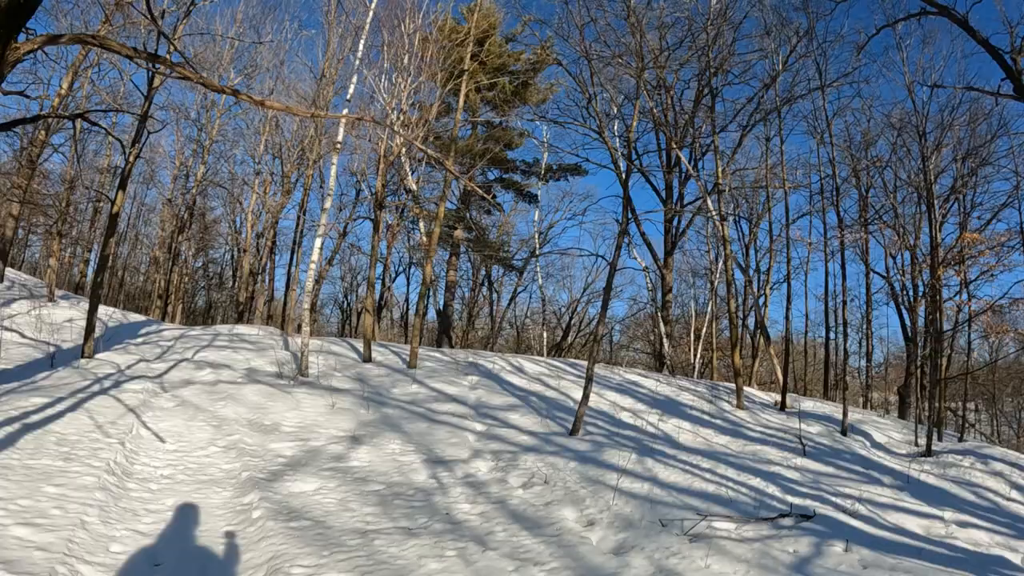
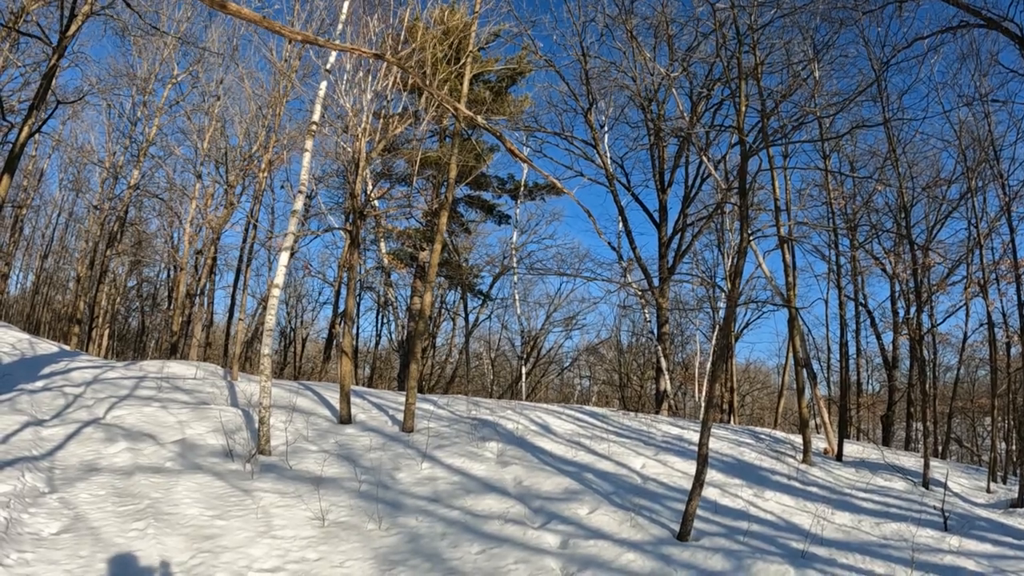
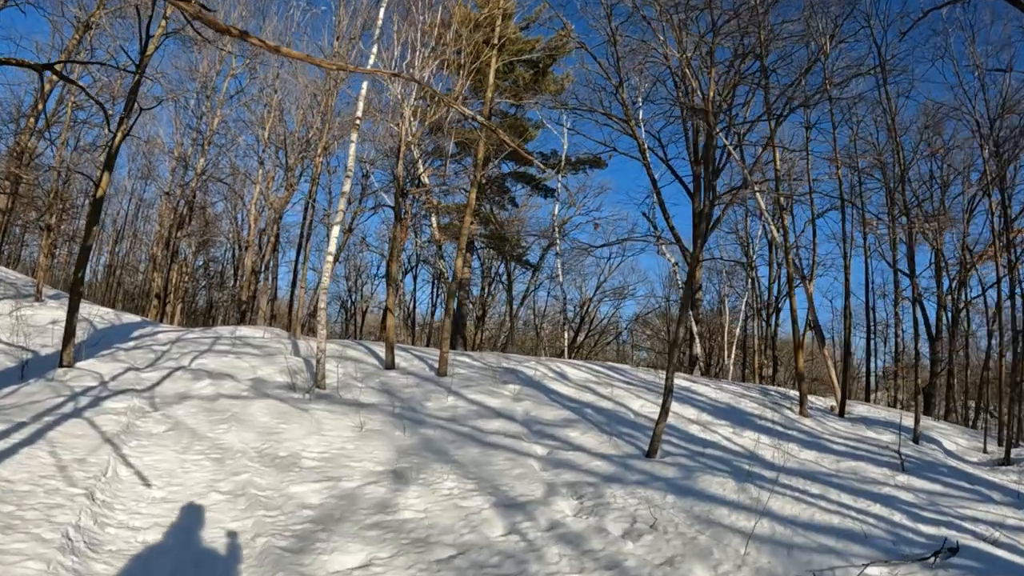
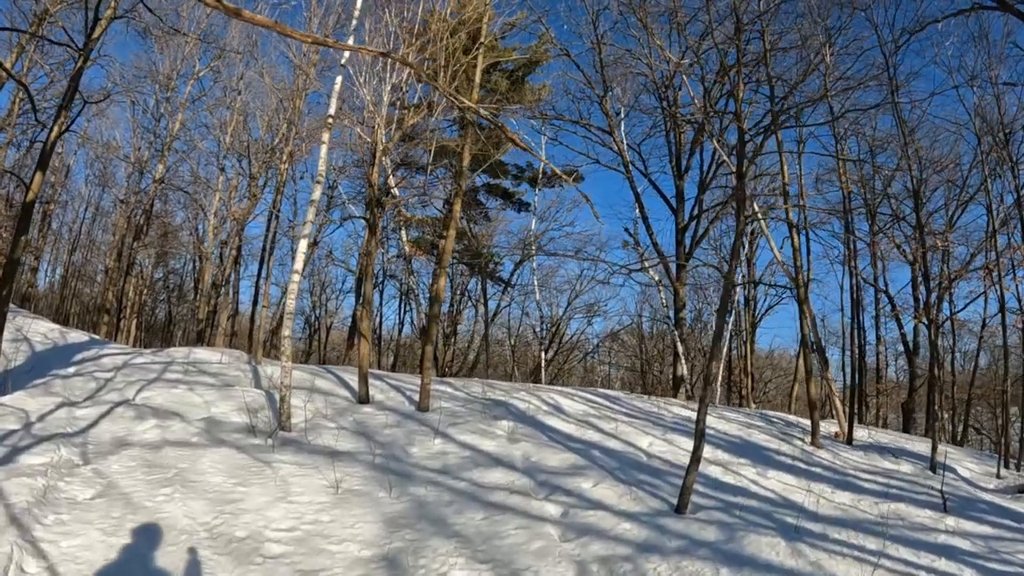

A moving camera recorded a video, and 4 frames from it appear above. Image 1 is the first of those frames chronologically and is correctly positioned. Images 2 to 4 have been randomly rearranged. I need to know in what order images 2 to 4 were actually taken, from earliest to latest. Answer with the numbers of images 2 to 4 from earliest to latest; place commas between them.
3, 4, 2
